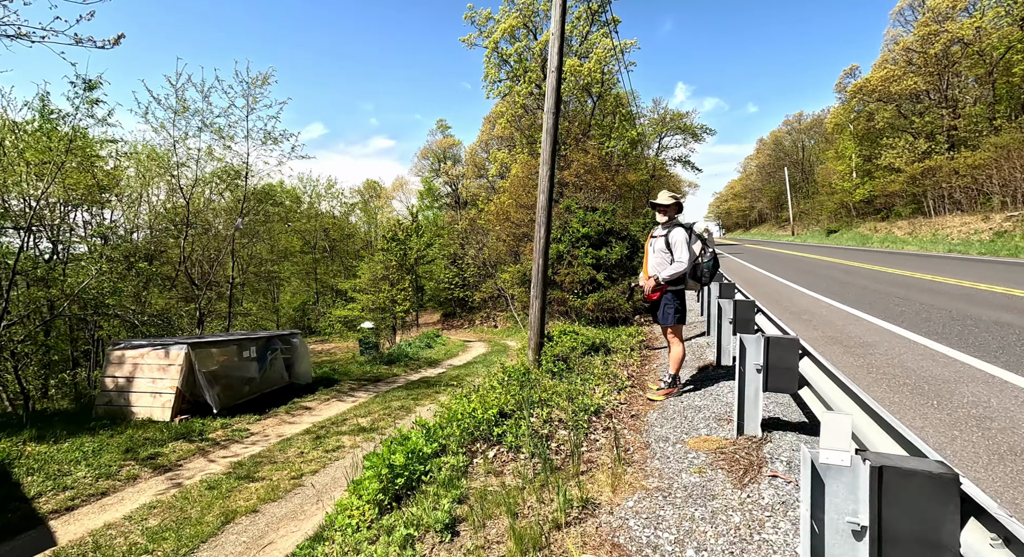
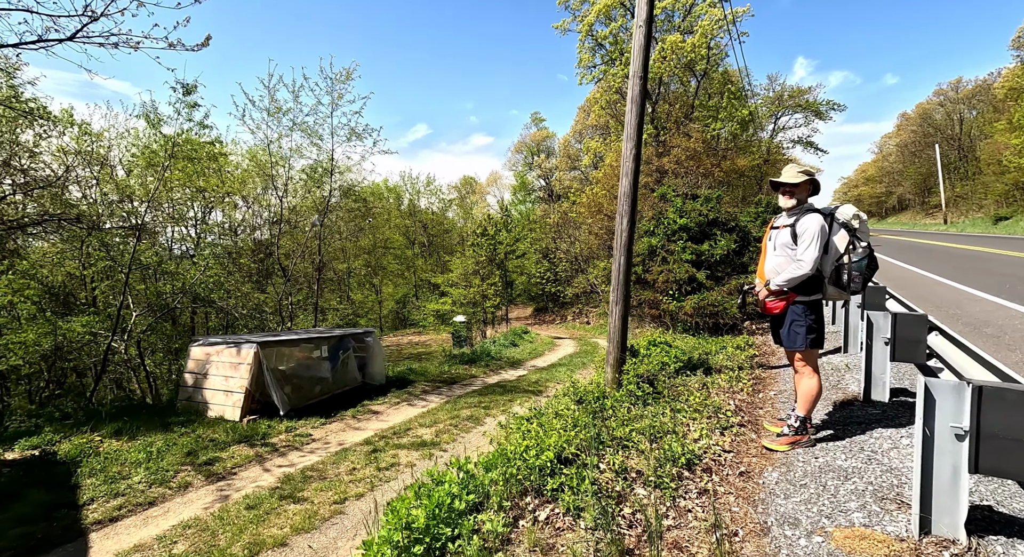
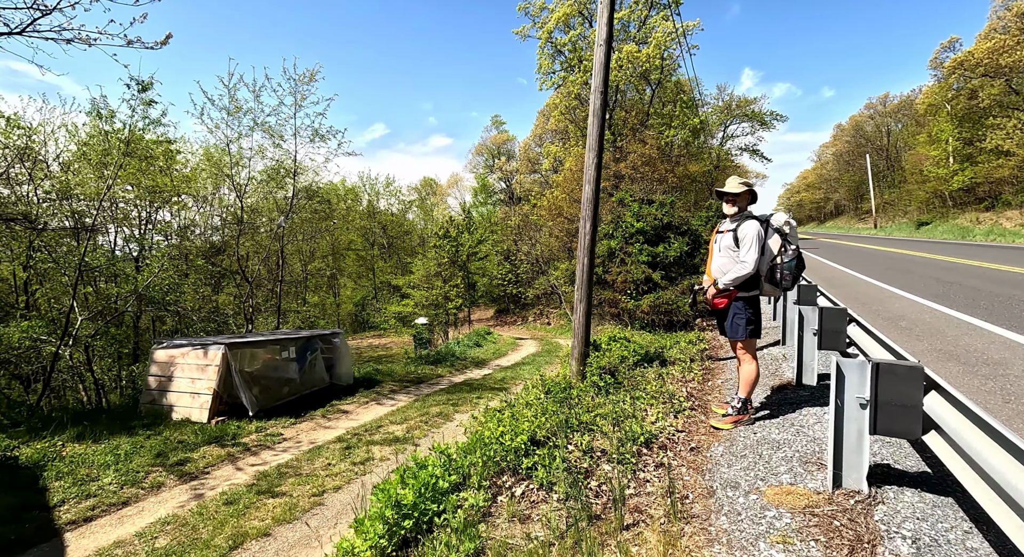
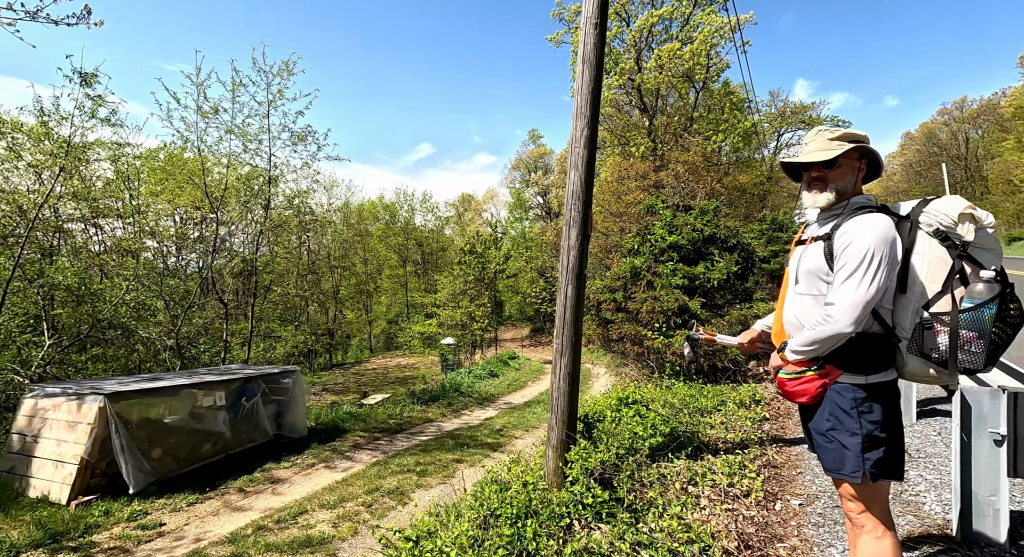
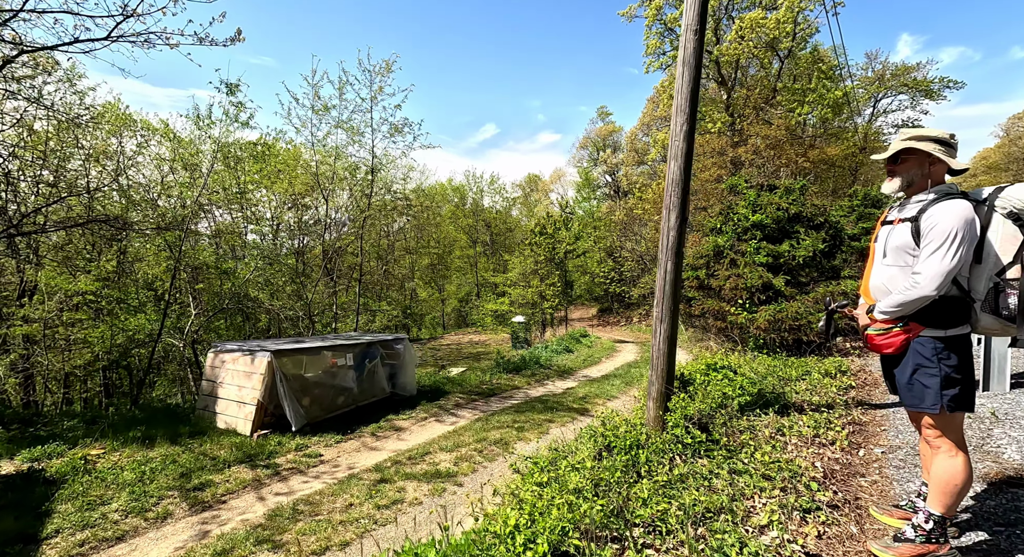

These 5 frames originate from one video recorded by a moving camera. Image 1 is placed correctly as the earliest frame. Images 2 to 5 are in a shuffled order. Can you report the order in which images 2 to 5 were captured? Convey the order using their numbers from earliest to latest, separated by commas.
3, 2, 5, 4
